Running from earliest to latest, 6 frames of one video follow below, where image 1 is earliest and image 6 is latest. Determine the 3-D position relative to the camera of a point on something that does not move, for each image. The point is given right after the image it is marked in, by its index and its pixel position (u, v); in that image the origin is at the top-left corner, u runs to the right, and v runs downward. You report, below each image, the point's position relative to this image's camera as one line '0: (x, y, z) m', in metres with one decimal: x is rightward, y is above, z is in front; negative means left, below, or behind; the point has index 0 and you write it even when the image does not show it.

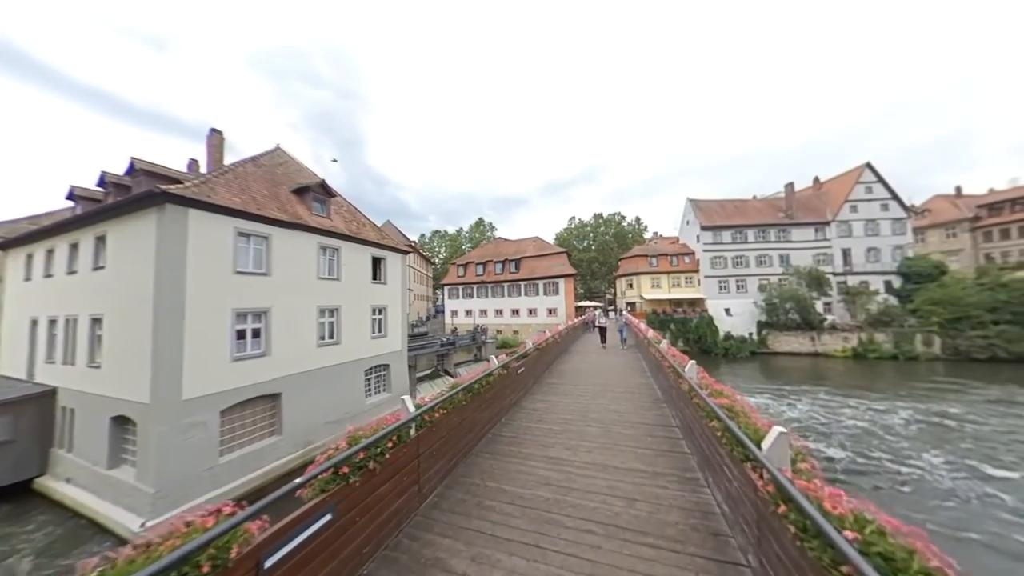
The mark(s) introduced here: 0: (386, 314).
0: (-8.6, -1.8, +19.9) m
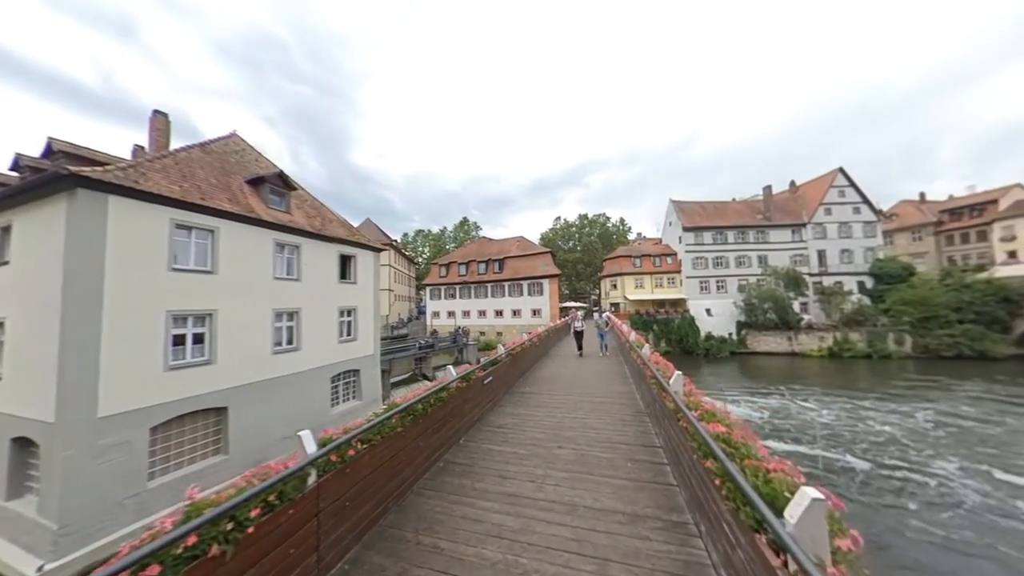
0: (-9.9, -1.8, +18.6) m
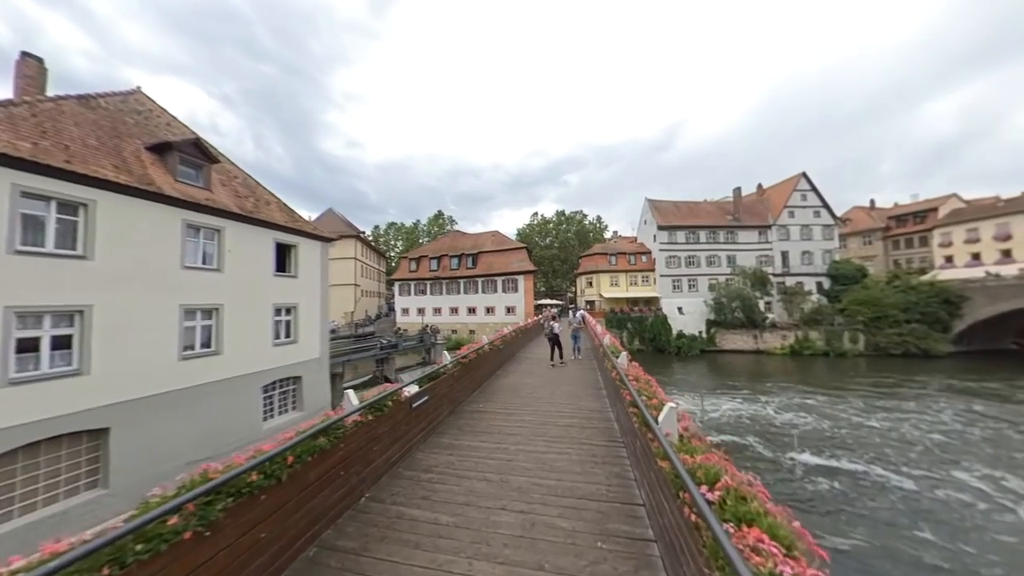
0: (-11.9, -1.4, +16.2) m
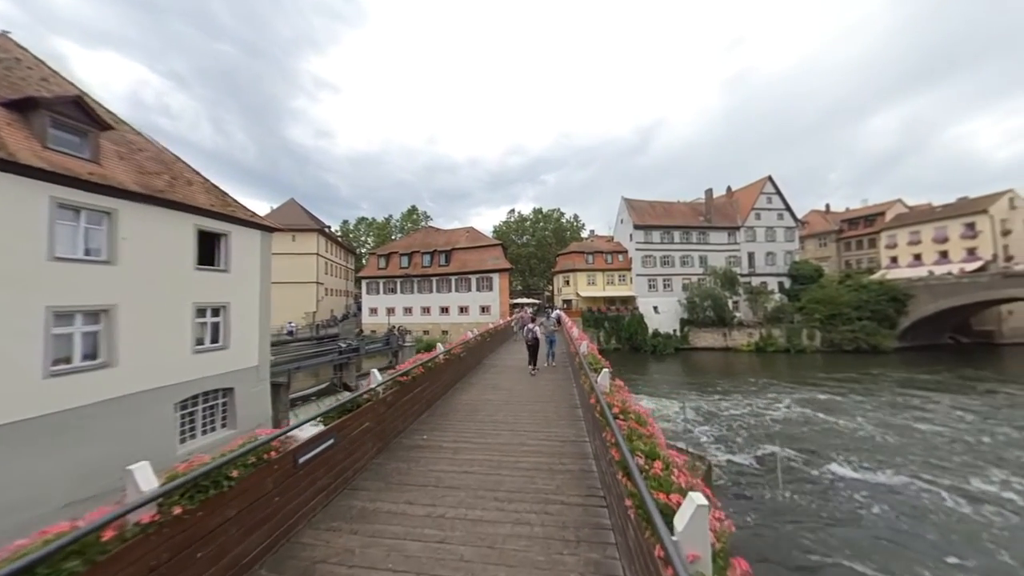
0: (-13.4, -1.3, +13.7) m
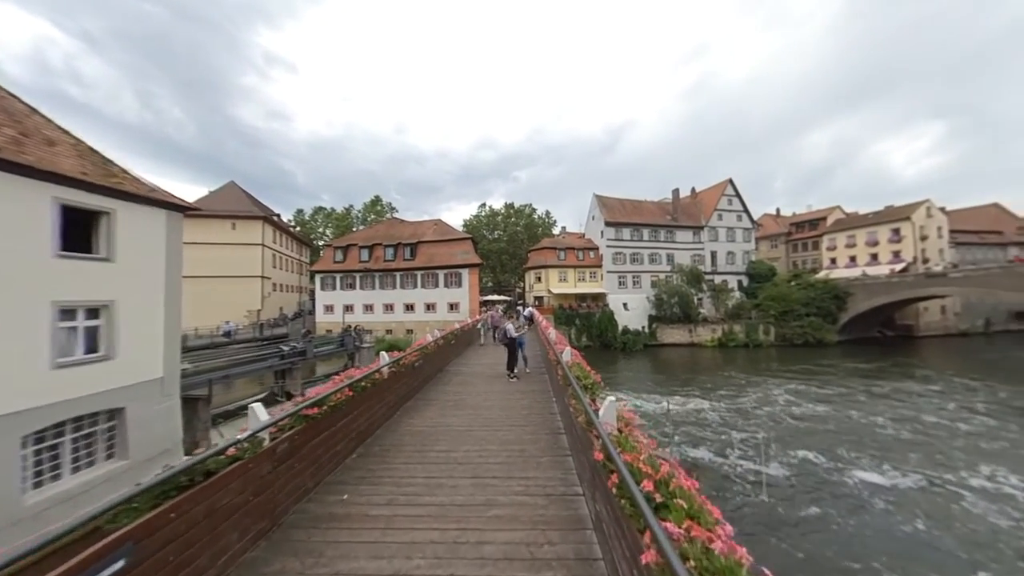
0: (-14.6, -1.0, +10.7) m
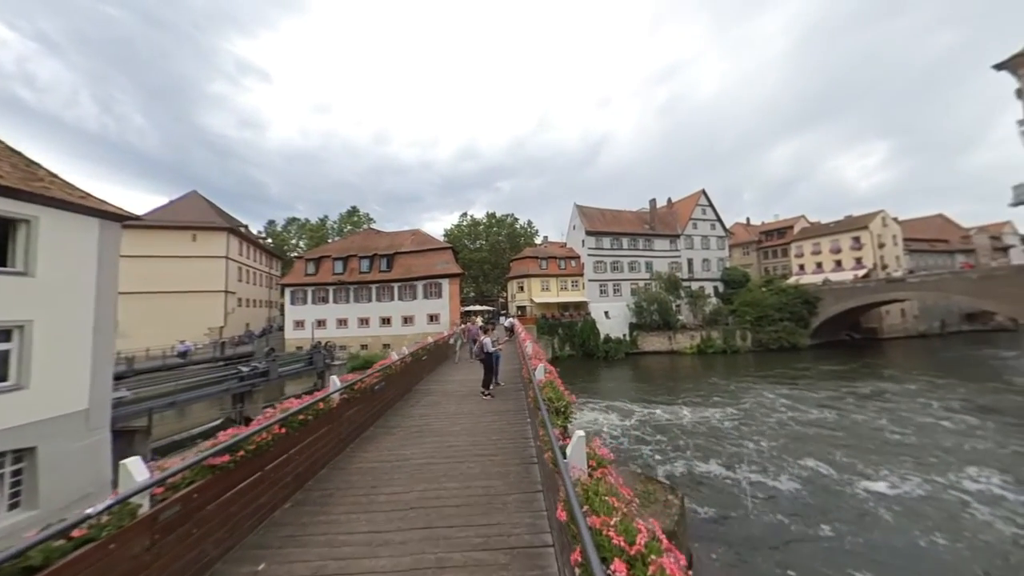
0: (-15.5, -1.6, +9.3) m
